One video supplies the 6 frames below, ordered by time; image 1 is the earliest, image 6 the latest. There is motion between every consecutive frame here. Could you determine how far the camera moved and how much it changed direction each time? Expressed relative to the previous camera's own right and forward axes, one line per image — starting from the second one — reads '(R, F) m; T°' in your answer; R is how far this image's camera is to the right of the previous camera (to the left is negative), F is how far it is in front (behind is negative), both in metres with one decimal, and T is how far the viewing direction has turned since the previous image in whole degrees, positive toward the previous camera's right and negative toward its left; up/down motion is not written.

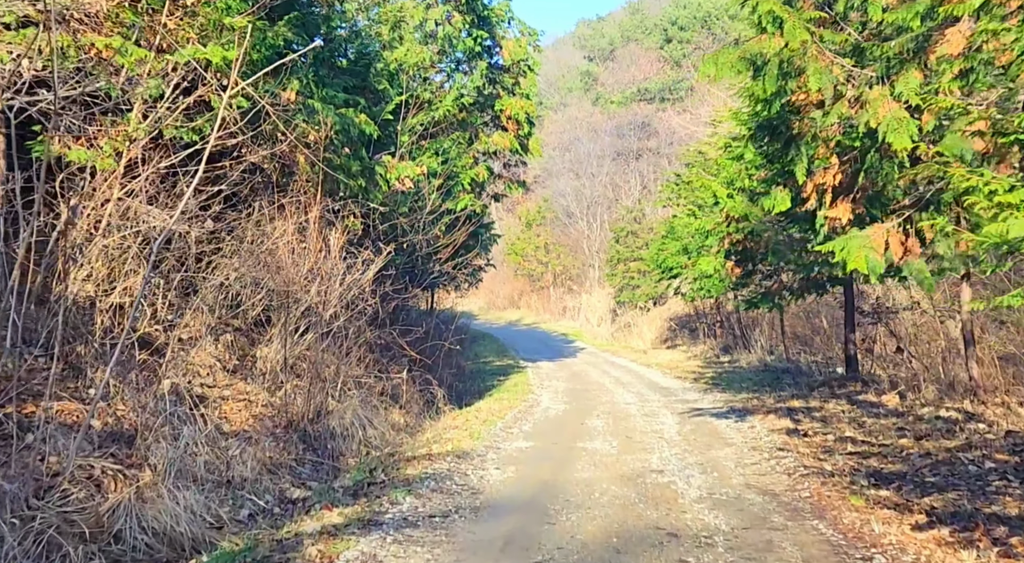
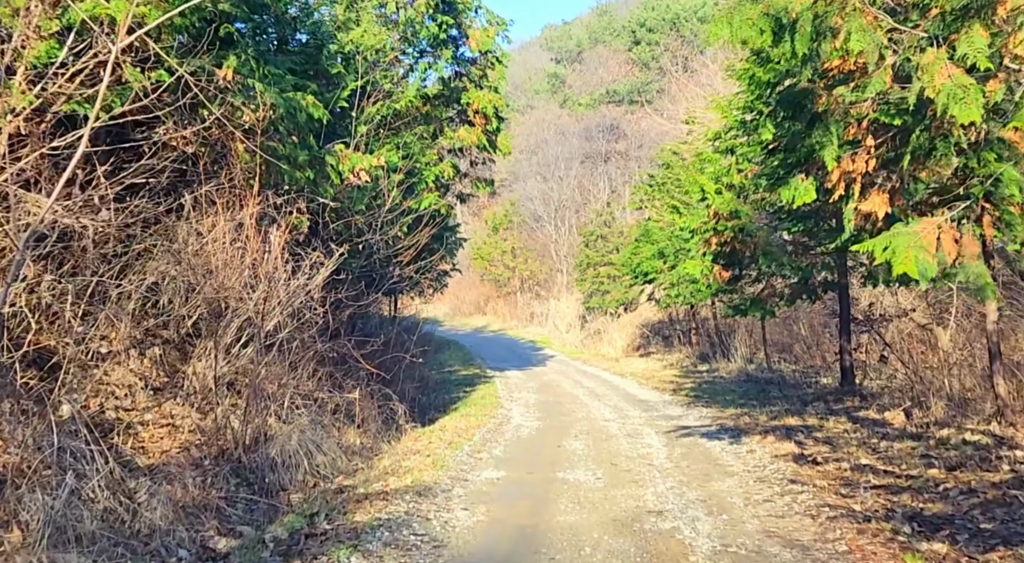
(0.0, +1.4) m; +2°
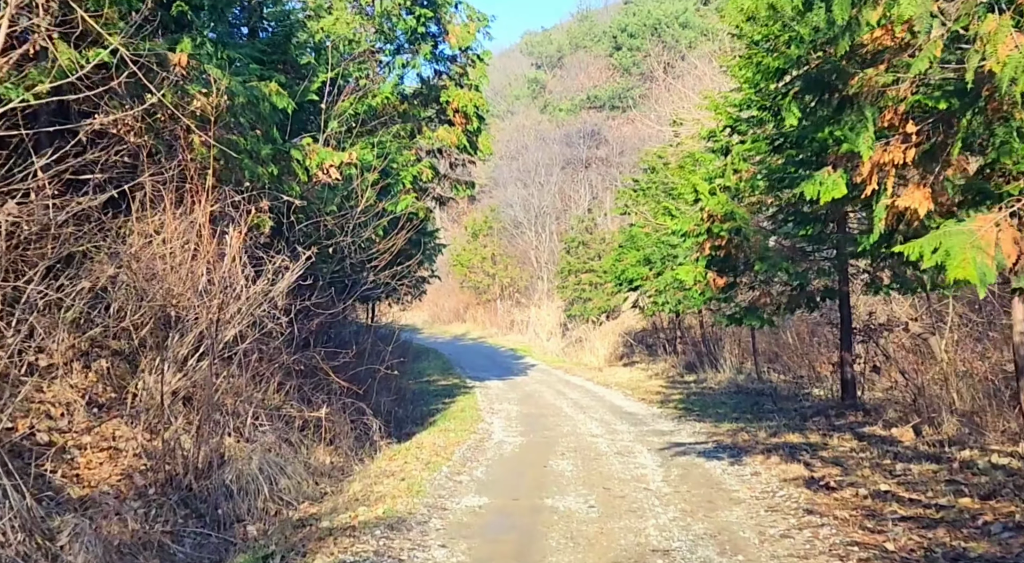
(0.0, +0.9) m; +1°
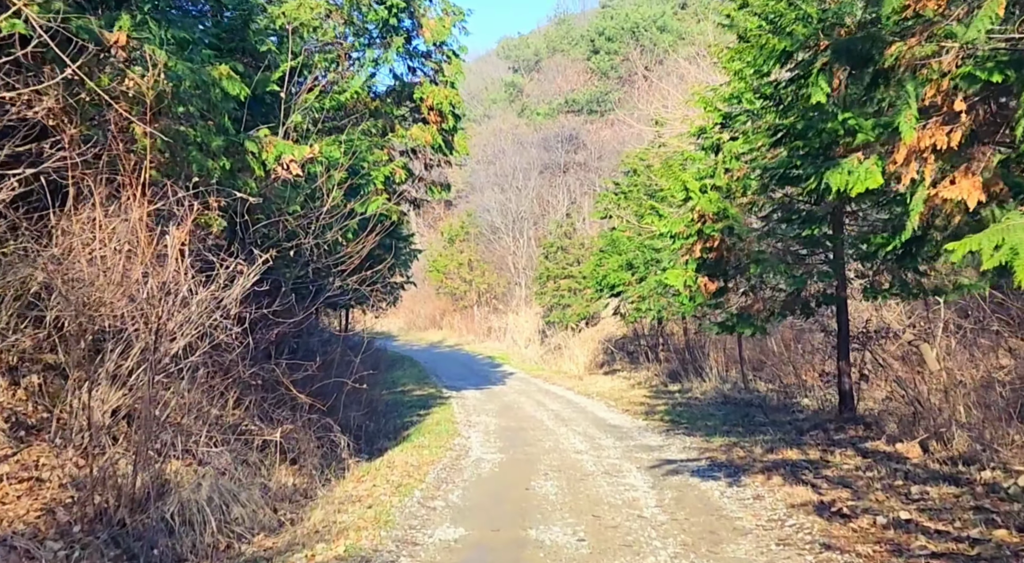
(0.0, +0.9) m; +1°
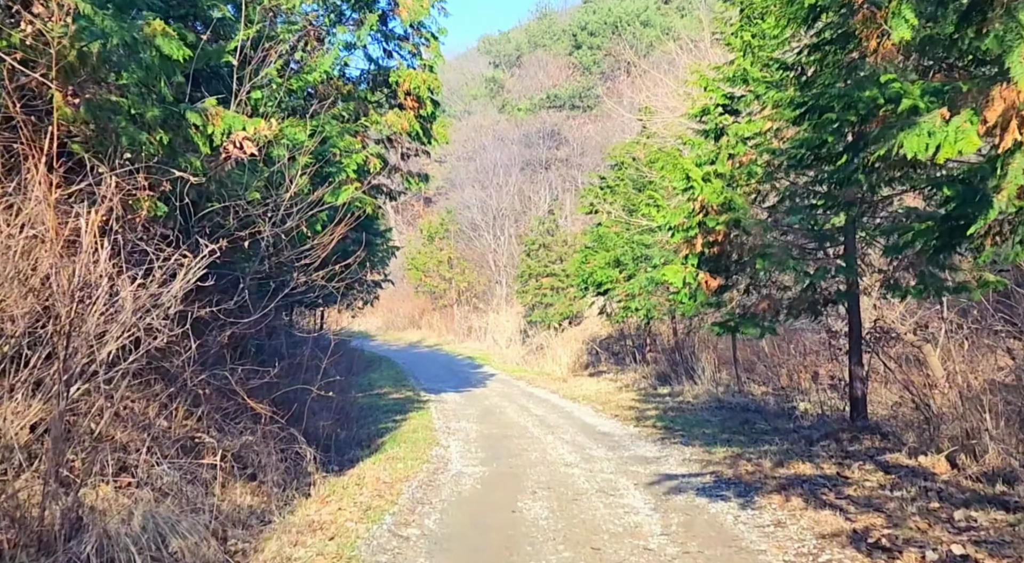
(0.0, +1.2) m; +1°
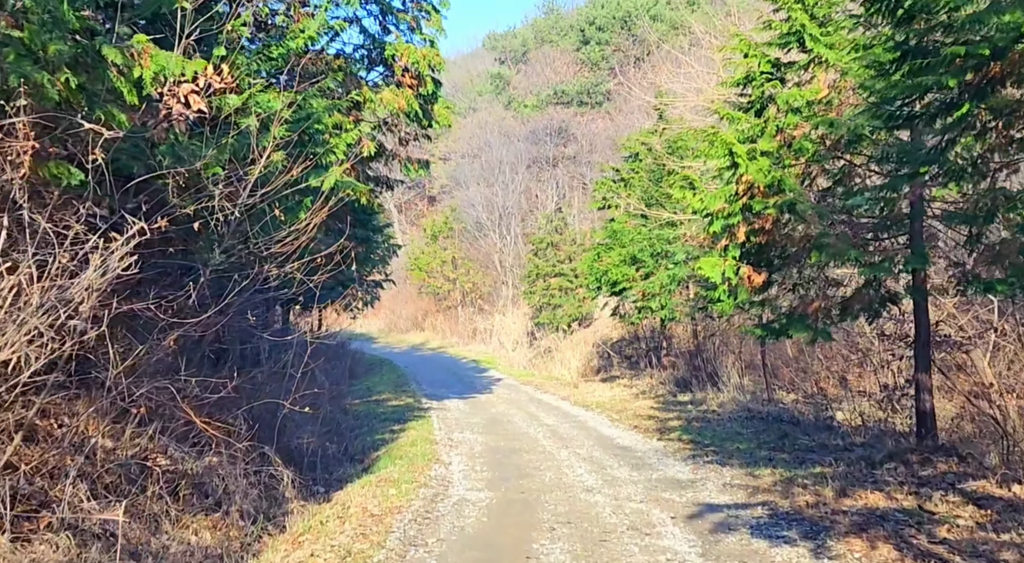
(-0.1, +1.7) m; 0°
